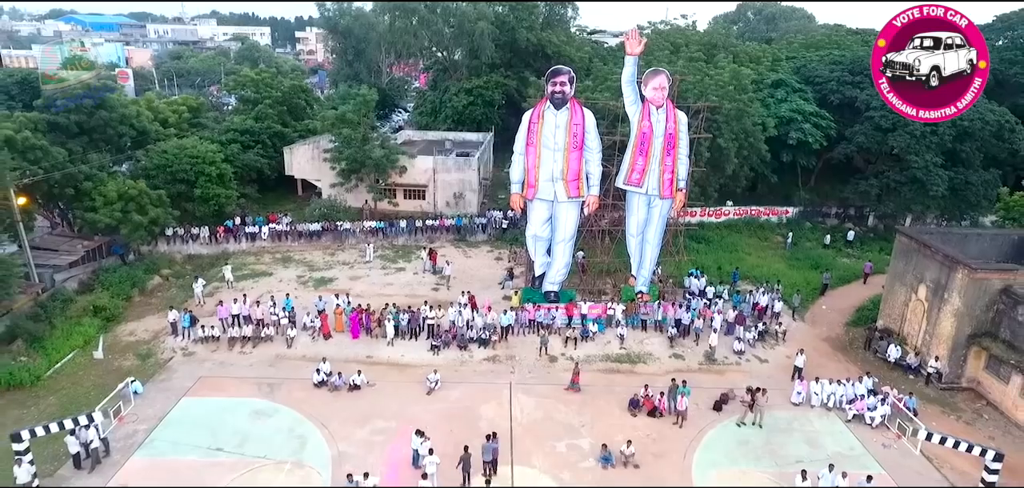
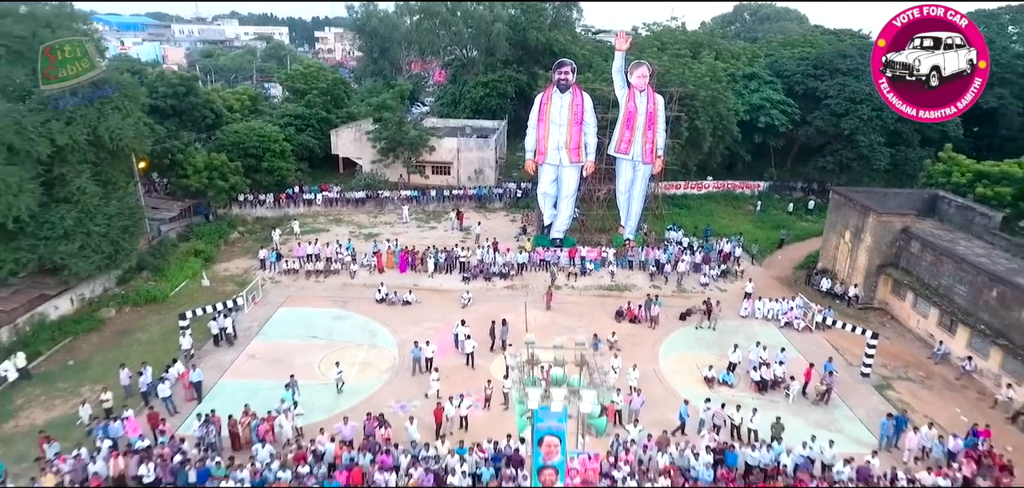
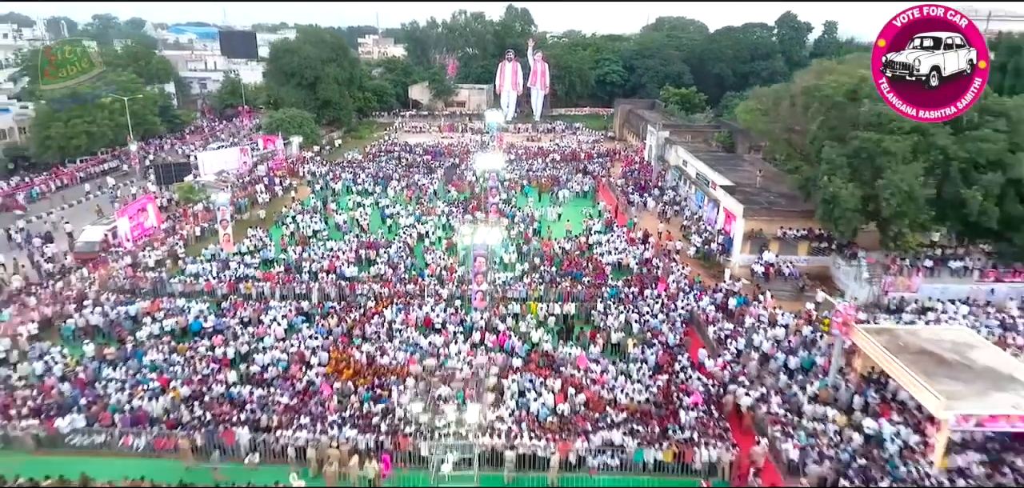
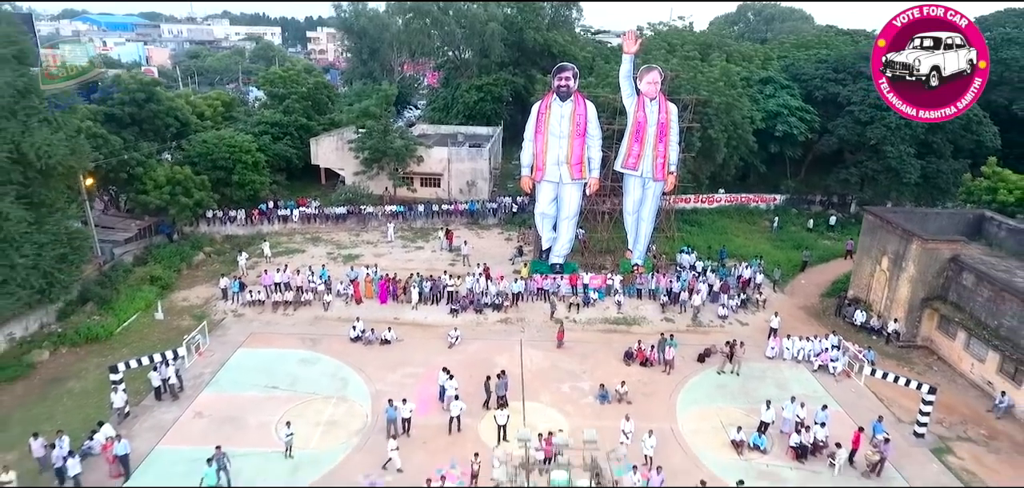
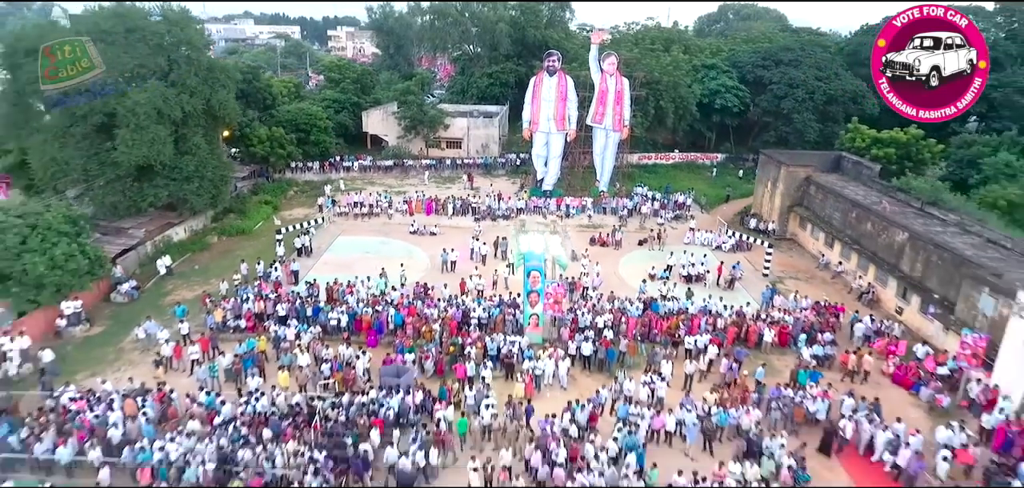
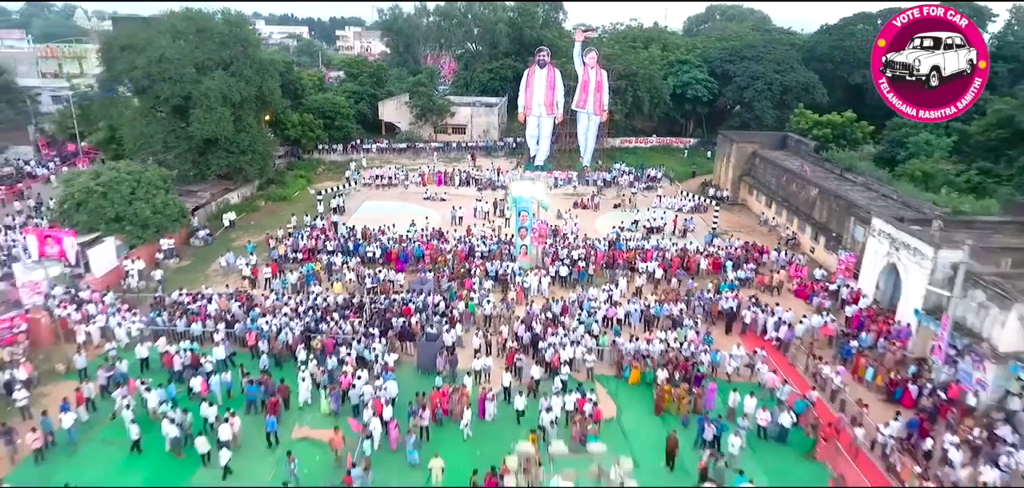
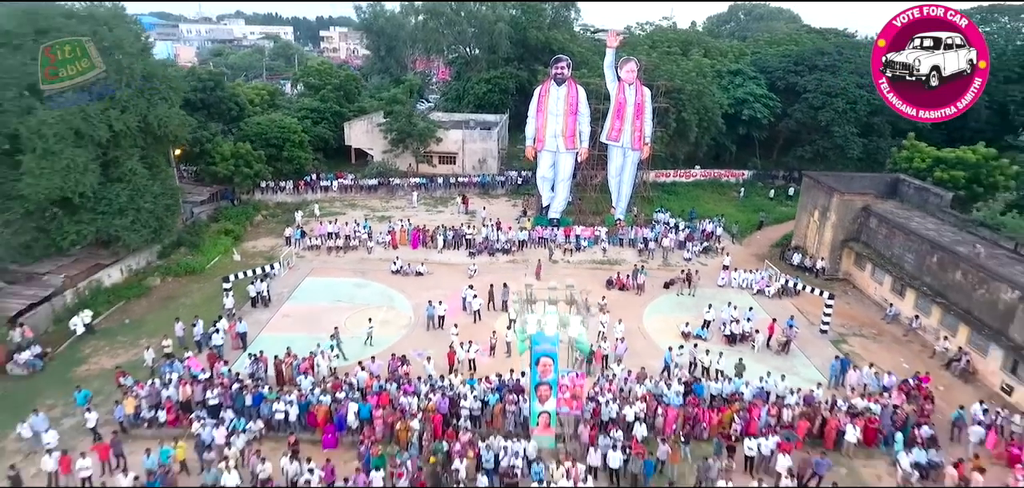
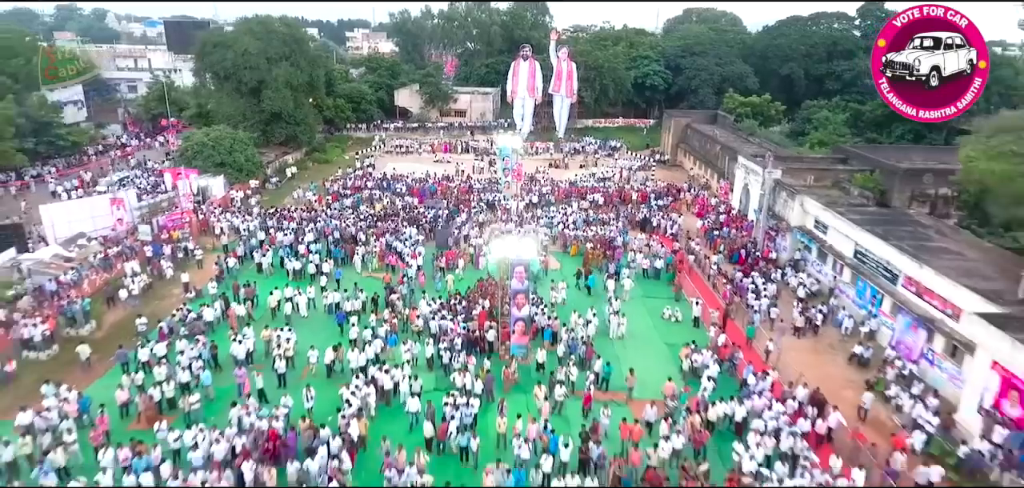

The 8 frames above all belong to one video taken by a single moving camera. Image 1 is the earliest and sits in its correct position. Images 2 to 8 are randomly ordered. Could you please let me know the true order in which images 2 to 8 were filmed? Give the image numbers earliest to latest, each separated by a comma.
4, 2, 7, 5, 6, 8, 3
